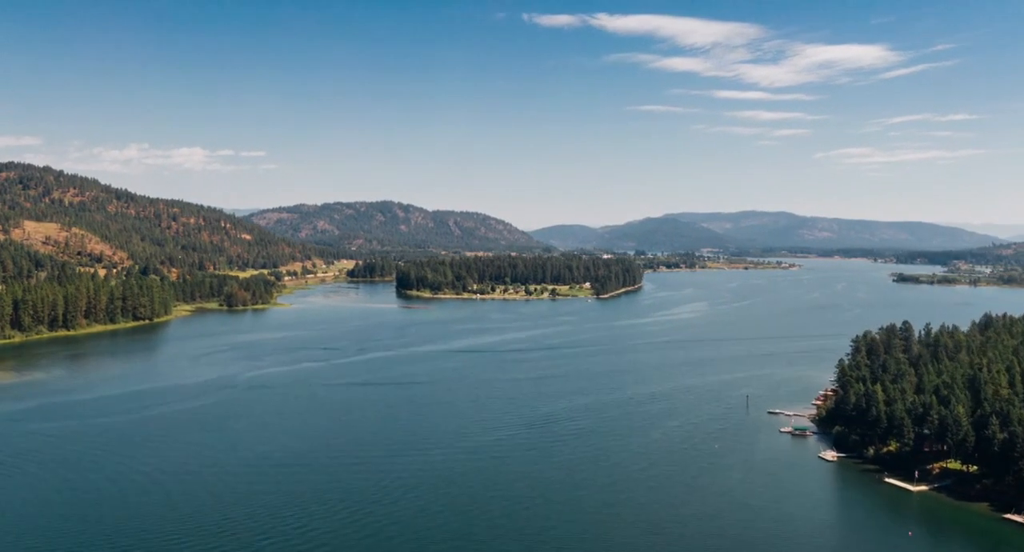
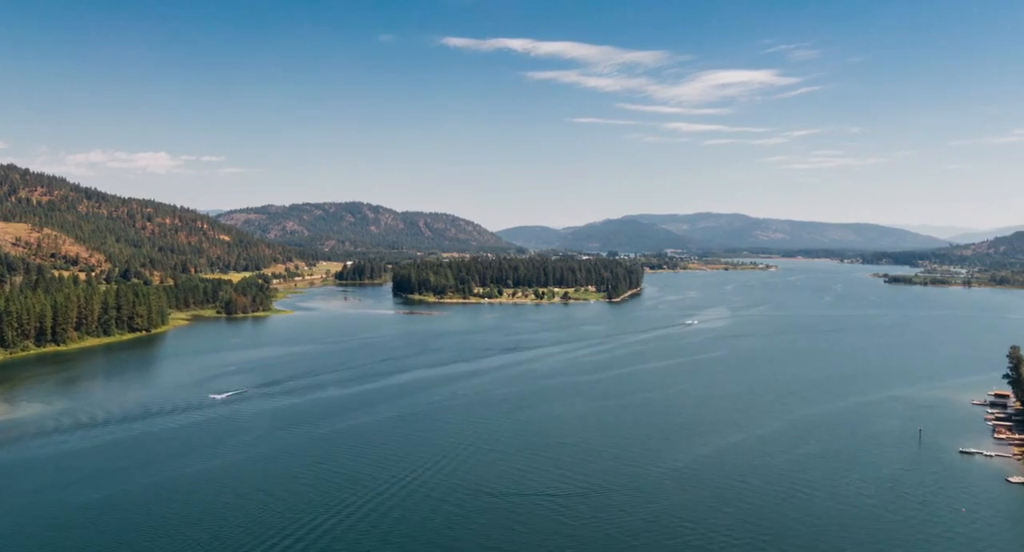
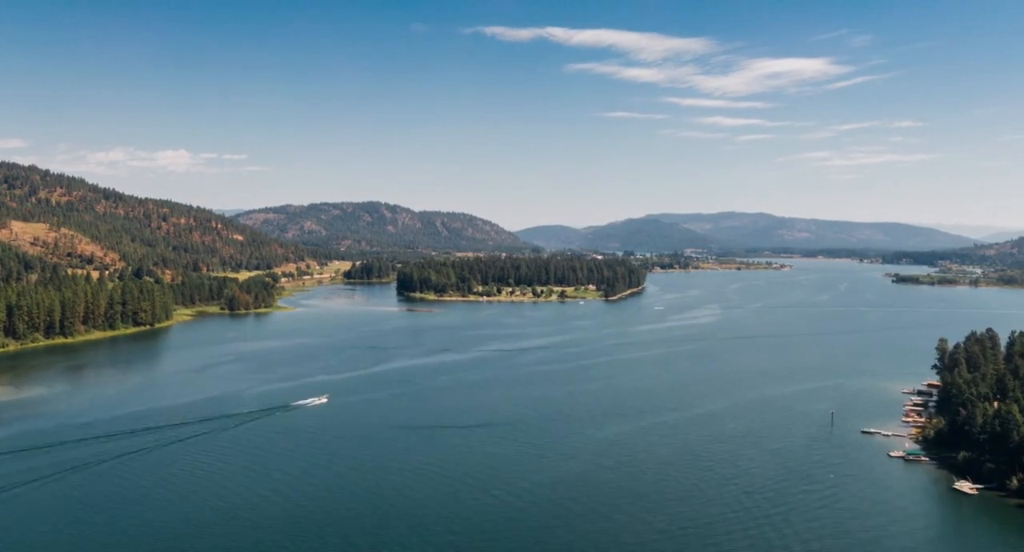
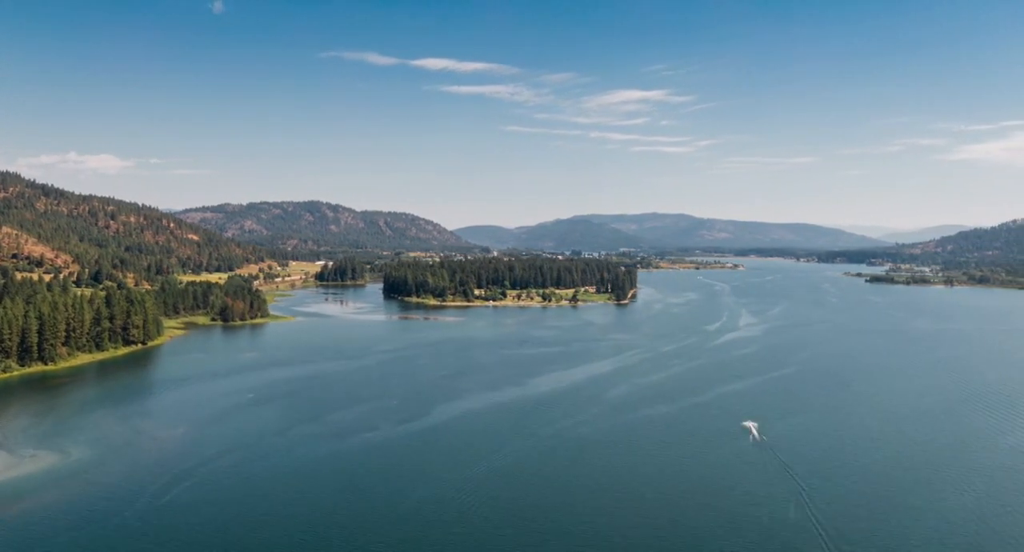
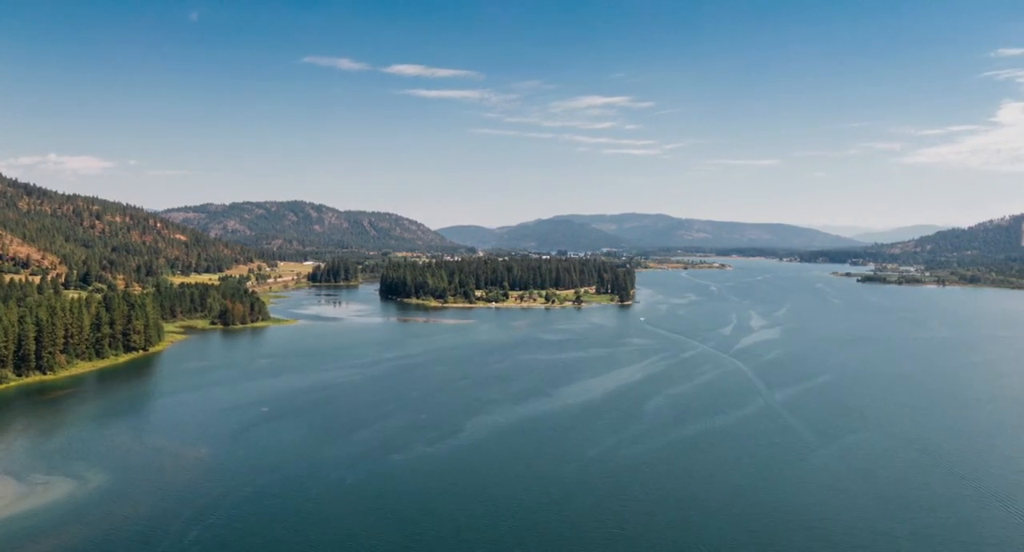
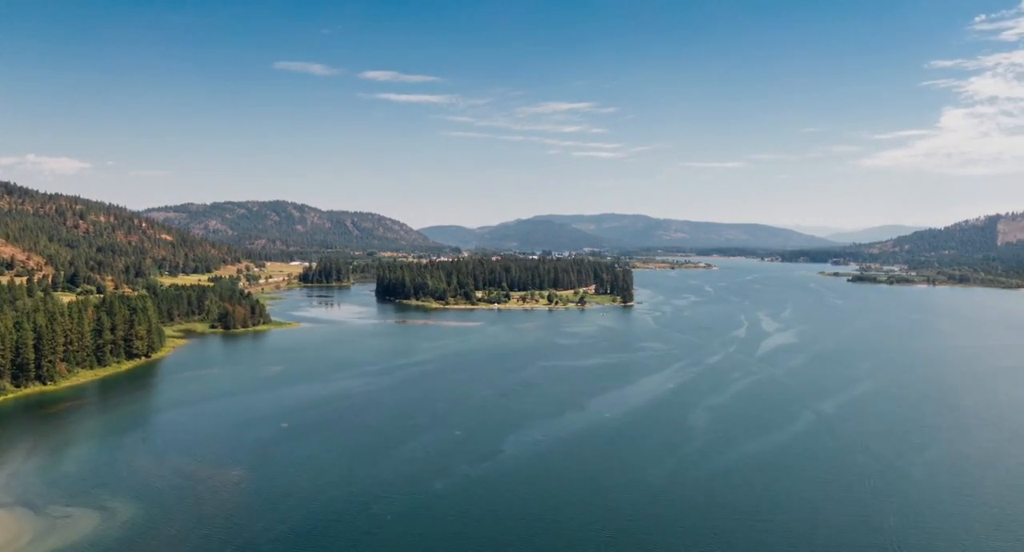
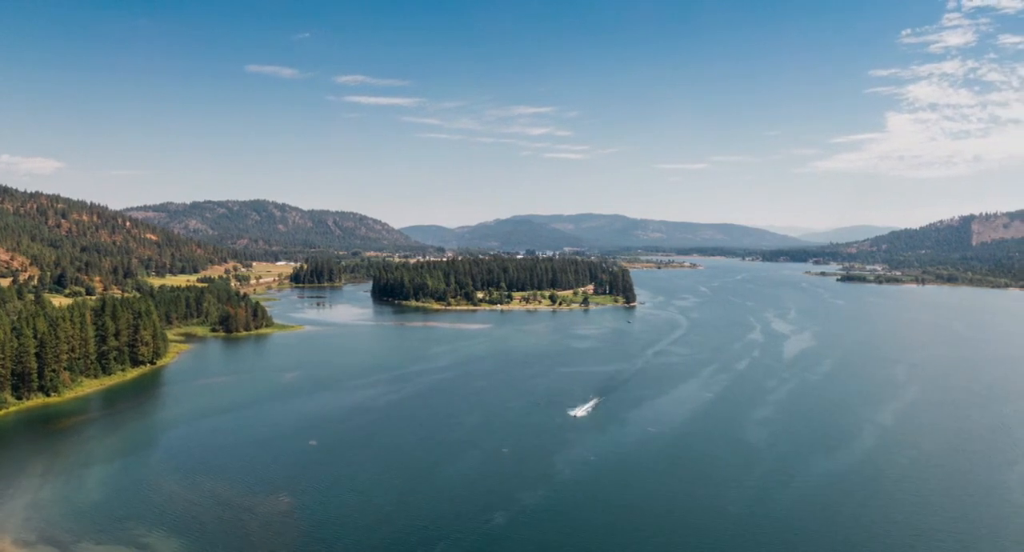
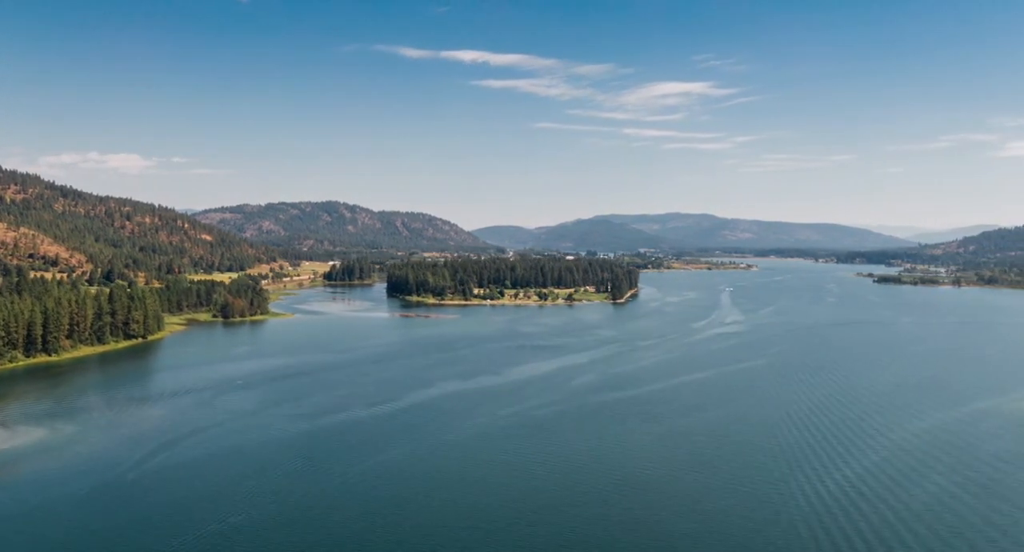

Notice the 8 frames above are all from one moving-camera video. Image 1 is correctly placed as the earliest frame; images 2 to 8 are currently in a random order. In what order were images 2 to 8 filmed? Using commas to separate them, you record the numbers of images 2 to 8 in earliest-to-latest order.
3, 2, 8, 4, 5, 6, 7
